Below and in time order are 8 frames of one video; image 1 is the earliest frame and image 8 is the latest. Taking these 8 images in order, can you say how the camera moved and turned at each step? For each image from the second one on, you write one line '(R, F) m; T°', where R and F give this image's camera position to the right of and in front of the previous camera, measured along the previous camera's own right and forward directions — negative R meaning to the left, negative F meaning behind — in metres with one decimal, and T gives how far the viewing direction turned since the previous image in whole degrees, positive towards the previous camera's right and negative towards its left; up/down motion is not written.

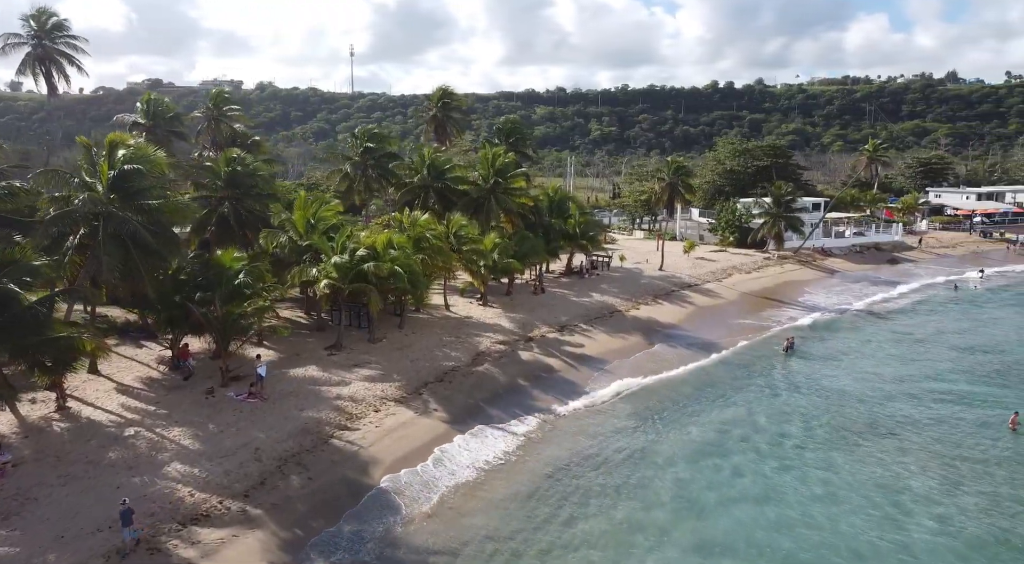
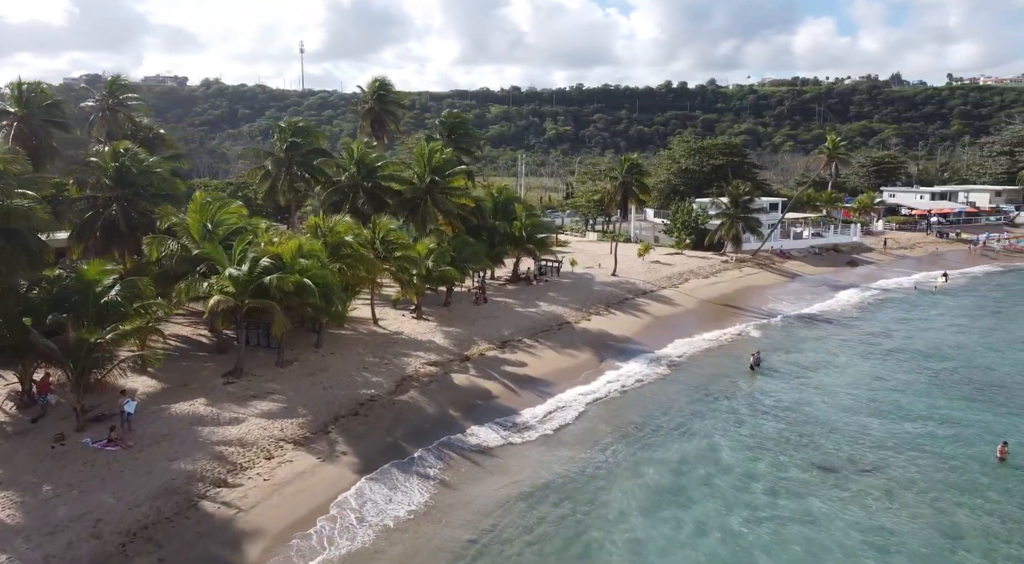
(+1.0, +3.5) m; +3°
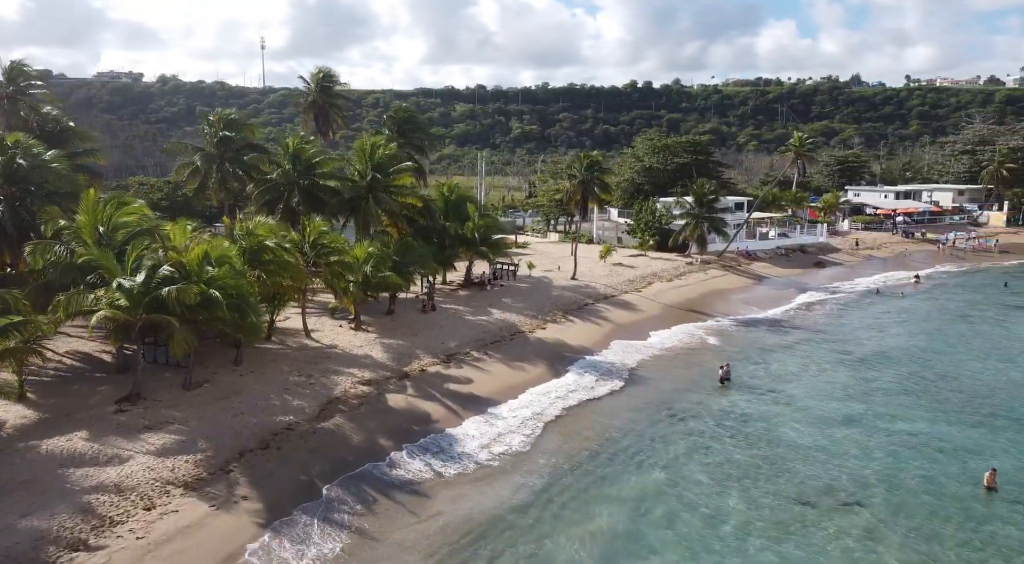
(+0.9, +2.6) m; +3°
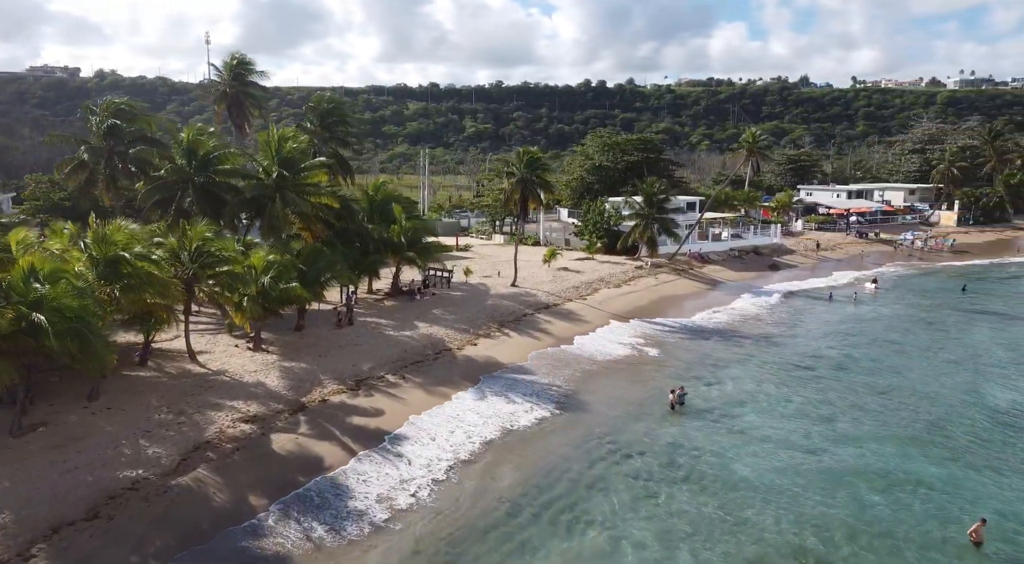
(+1.3, +3.5) m; +3°
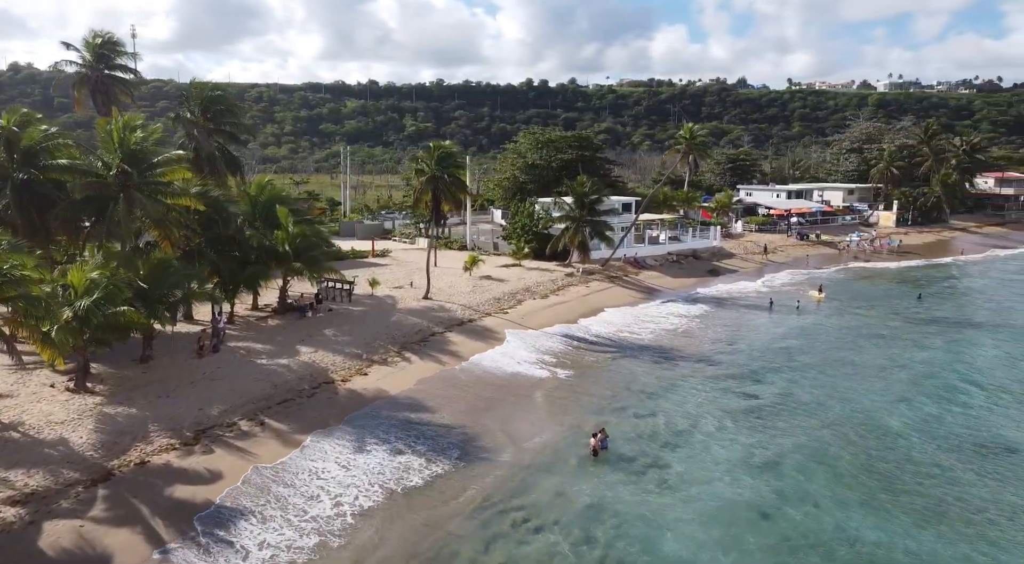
(+1.7, +4.4) m; +4°
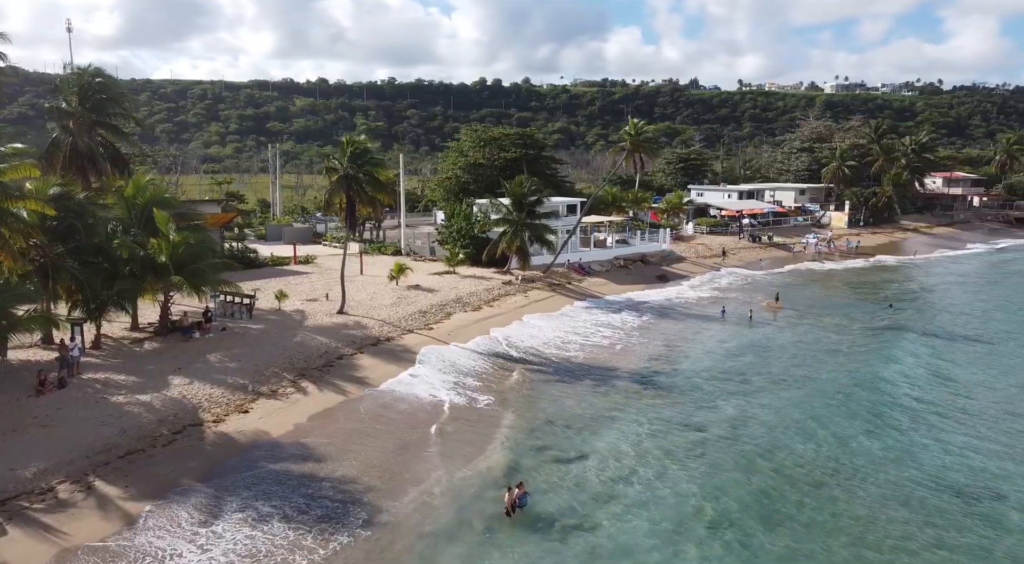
(+1.4, +3.6) m; +3°
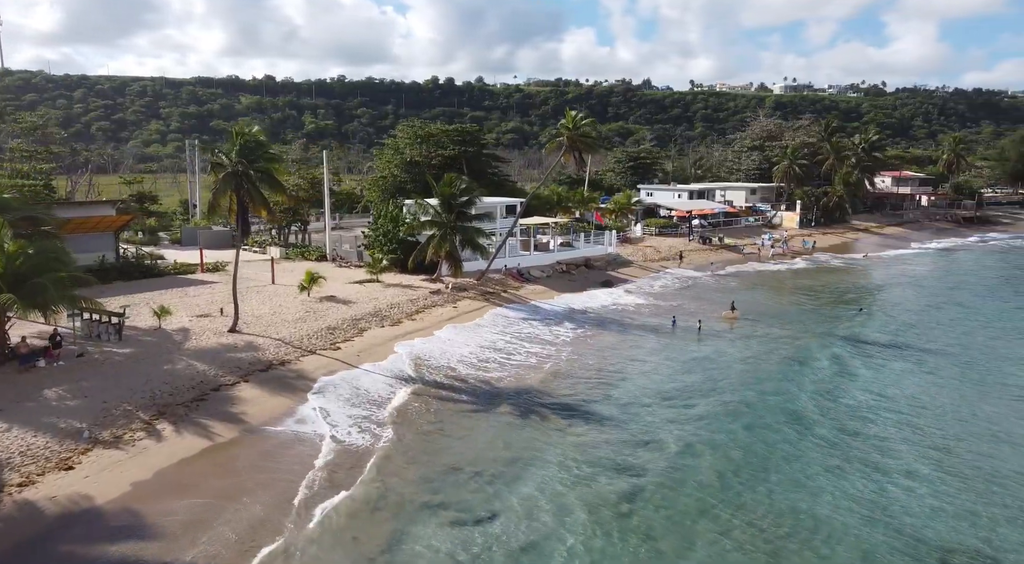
(+1.5, +3.6) m; +3°
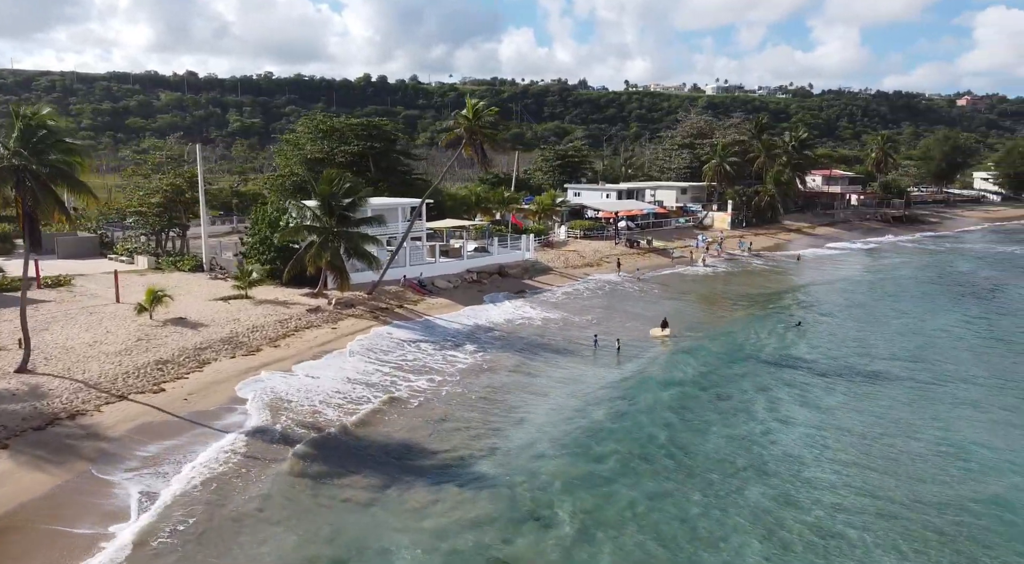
(+2.1, +4.8) m; +5°
